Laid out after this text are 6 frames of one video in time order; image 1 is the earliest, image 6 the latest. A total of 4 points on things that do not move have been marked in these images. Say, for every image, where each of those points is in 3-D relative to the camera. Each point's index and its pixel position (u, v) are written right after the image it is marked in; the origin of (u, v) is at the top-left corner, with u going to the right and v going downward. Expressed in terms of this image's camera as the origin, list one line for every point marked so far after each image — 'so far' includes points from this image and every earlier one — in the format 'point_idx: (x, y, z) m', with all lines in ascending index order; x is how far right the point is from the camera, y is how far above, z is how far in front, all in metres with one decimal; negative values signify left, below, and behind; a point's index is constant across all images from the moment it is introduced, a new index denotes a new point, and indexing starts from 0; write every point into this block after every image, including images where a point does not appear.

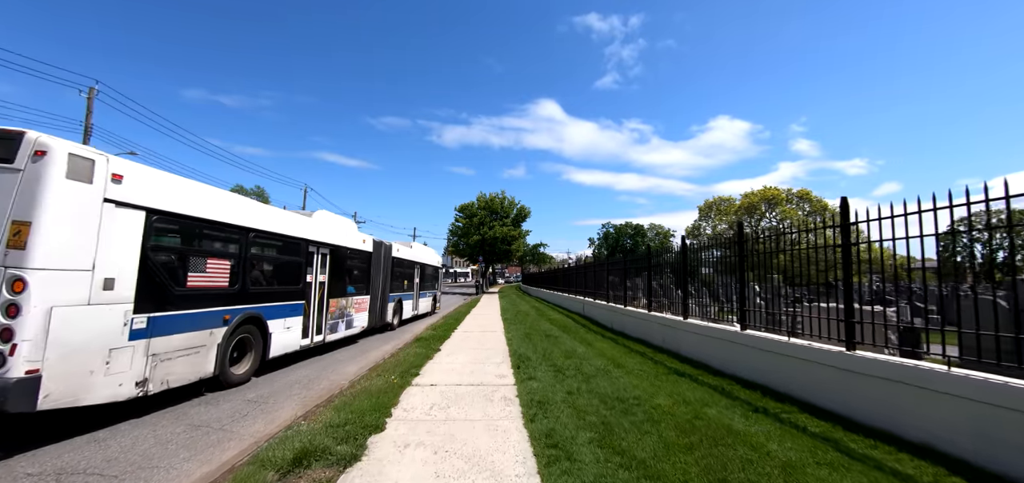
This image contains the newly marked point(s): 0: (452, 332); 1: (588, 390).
0: (-1.6, -2.4, +10.6) m
1: (+0.9, -1.8, +4.9) m
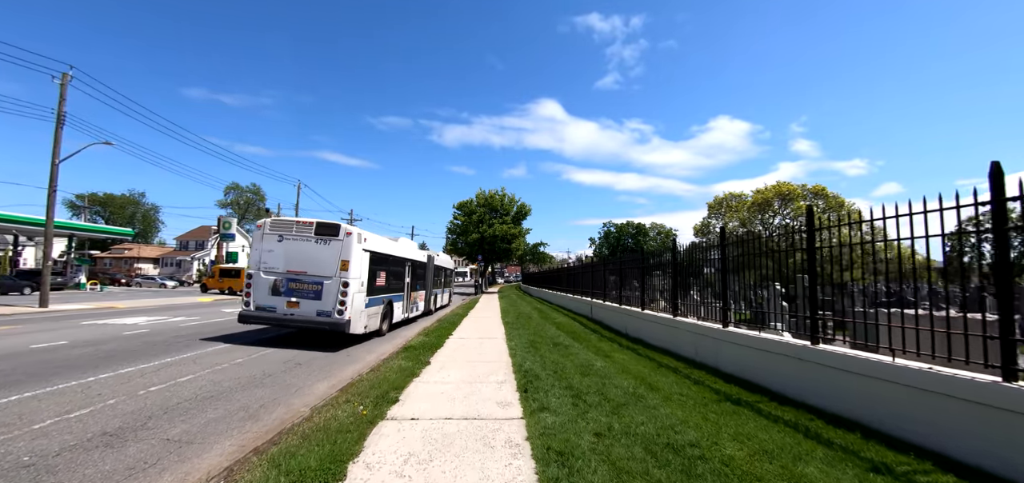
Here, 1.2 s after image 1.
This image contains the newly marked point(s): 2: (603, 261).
0: (-1.5, -2.2, +9.2) m
1: (+1.0, -1.7, +3.6) m
2: (+4.0, -1.0, +19.4) m
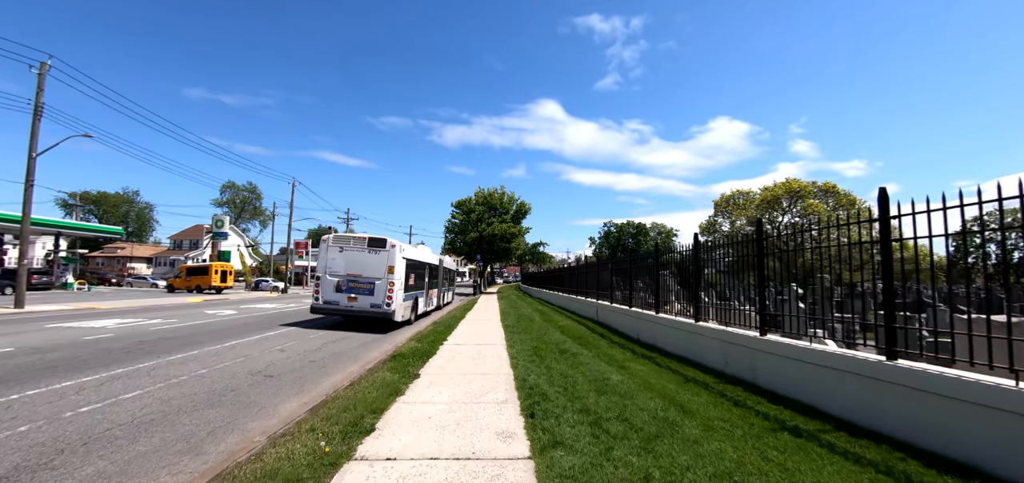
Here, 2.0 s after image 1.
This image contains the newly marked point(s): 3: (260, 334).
0: (-1.5, -2.1, +8.4) m
1: (+1.0, -1.6, +2.7) m
2: (+4.0, -0.9, +18.5) m
3: (-6.3, -2.3, +10.1) m
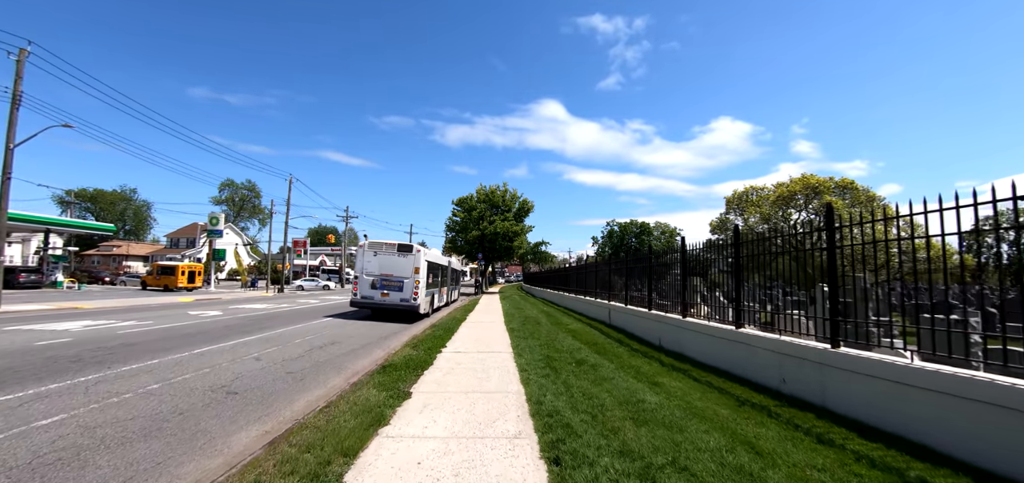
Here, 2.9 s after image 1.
0: (-1.3, -2.0, +7.3) m
1: (+1.2, -1.5, +1.7) m
2: (+4.2, -0.8, +17.4) m
3: (-6.2, -2.2, +9.1) m
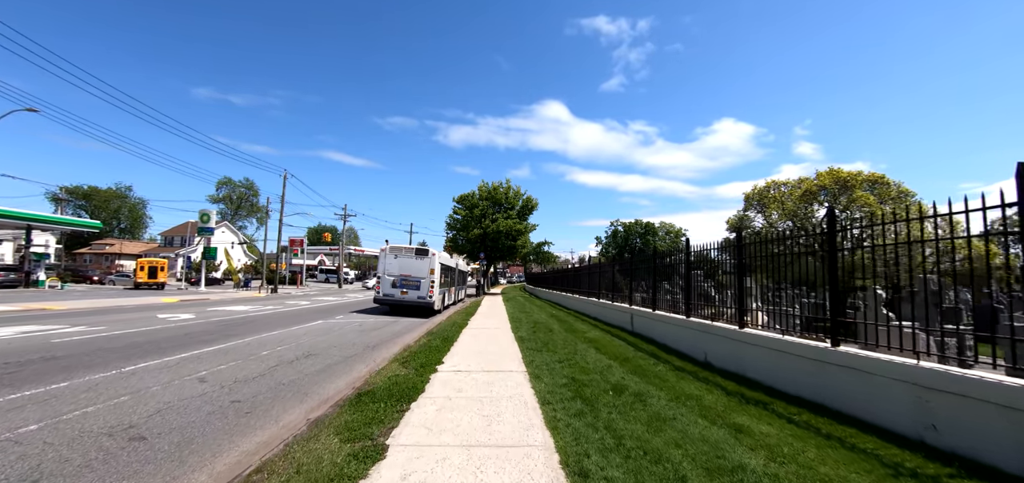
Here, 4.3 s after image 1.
0: (-1.1, -1.9, +5.8) m
1: (+1.3, -1.3, +0.1) m
2: (+4.5, -0.7, +15.9) m
3: (-5.9, -2.0, +7.5) m
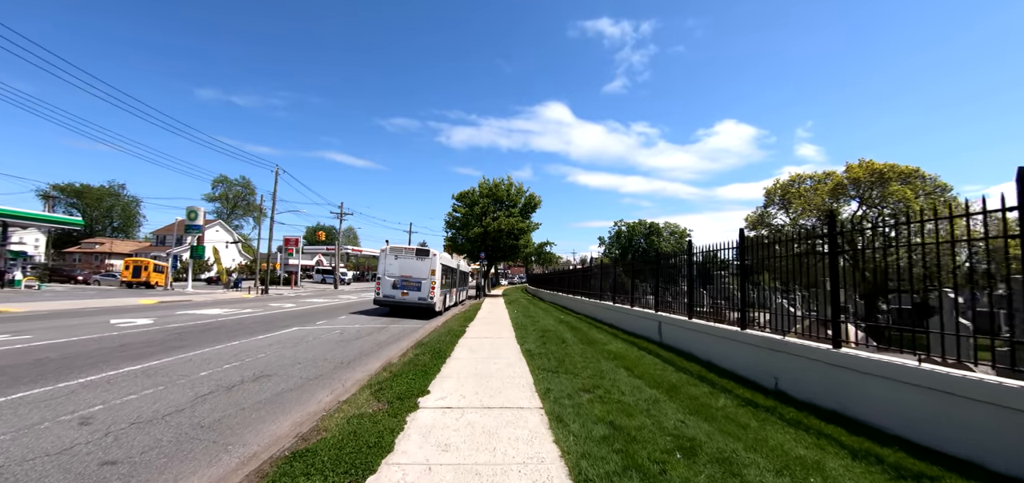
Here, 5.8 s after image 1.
0: (-1.0, -1.7, +4.1) m
1: (+1.5, -1.2, -1.5) m
2: (+4.6, -0.6, +14.2) m
3: (-5.8, -1.8, +5.8) m
